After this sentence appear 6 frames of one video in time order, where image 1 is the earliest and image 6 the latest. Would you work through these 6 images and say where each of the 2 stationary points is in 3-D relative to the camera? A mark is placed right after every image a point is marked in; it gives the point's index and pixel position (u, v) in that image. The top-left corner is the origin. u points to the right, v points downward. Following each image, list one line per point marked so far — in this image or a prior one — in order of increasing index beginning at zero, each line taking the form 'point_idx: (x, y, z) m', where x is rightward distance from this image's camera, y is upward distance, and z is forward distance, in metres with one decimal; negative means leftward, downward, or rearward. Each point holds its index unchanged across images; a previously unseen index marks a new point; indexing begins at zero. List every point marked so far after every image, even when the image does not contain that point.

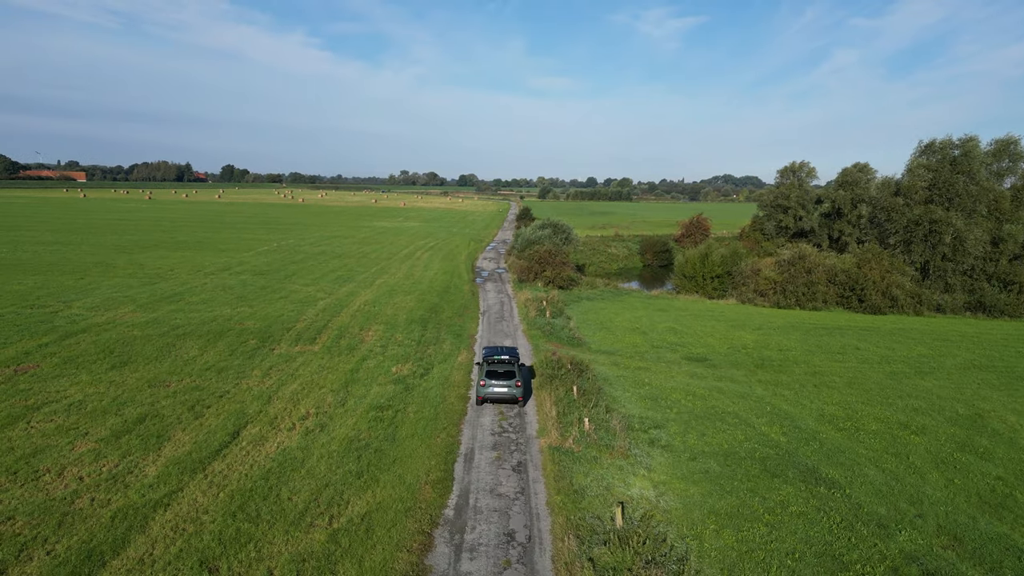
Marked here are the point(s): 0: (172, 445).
0: (-7.2, -3.4, +15.6) m
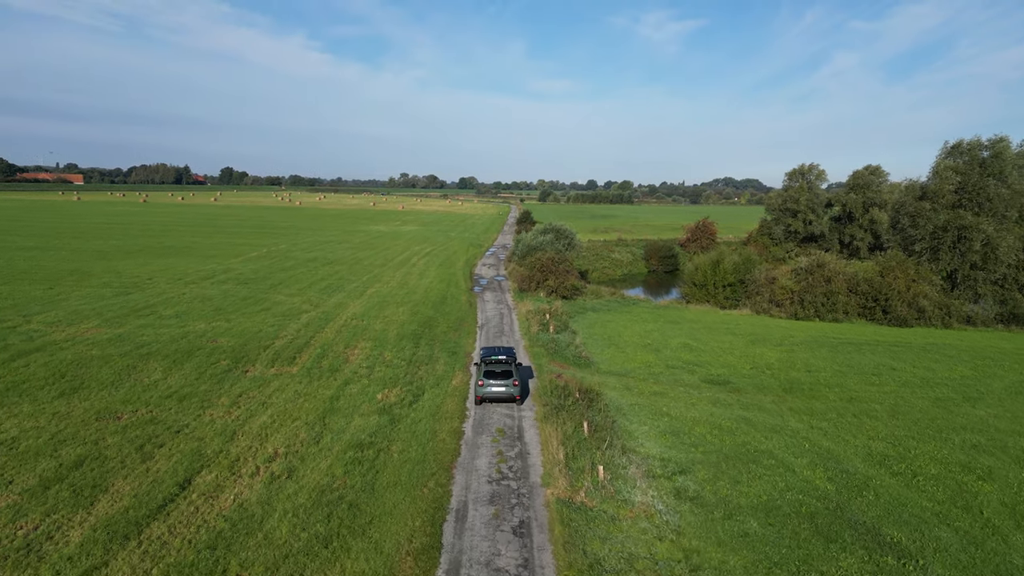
0: (-7.2, -3.8, +13.2) m
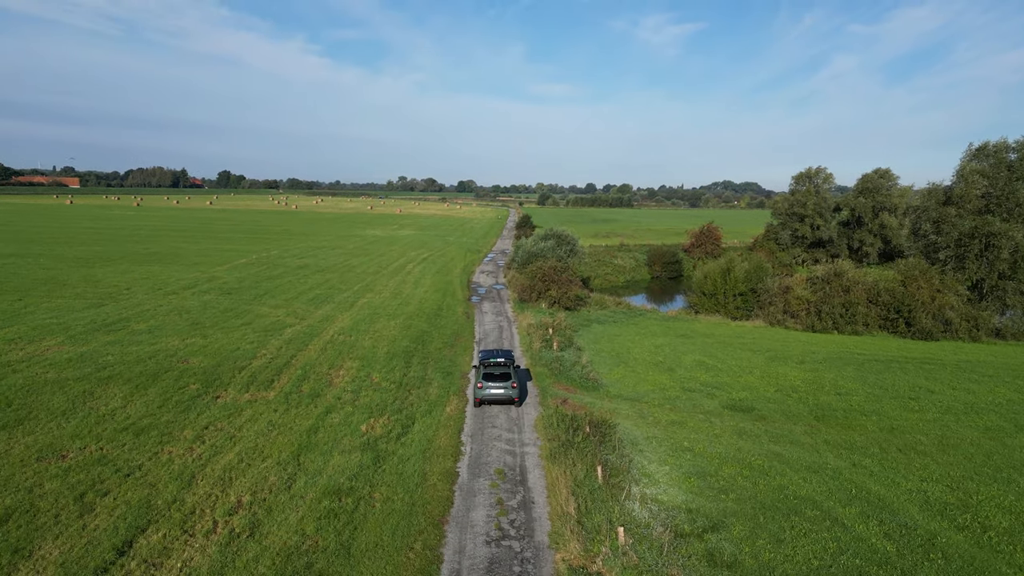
0: (-7.2, -4.2, +10.9) m
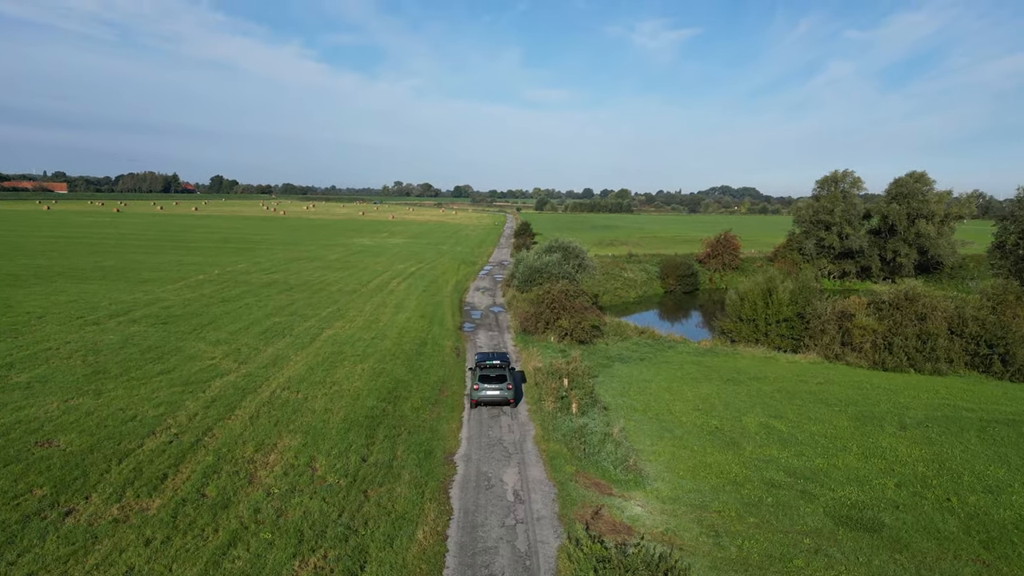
0: (-7.0, -5.2, +4.2) m
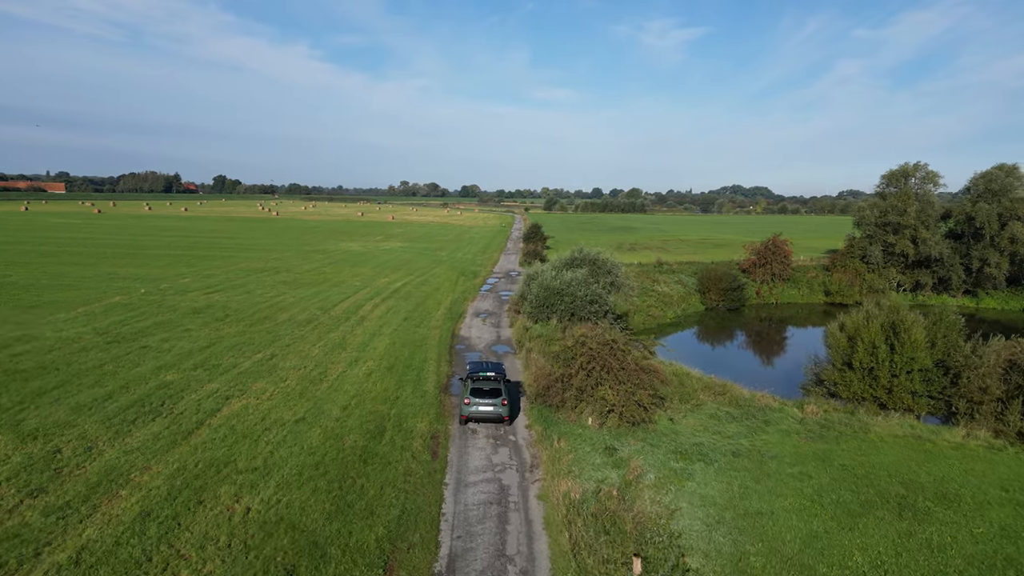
0: (-7.0, -6.3, -6.3) m
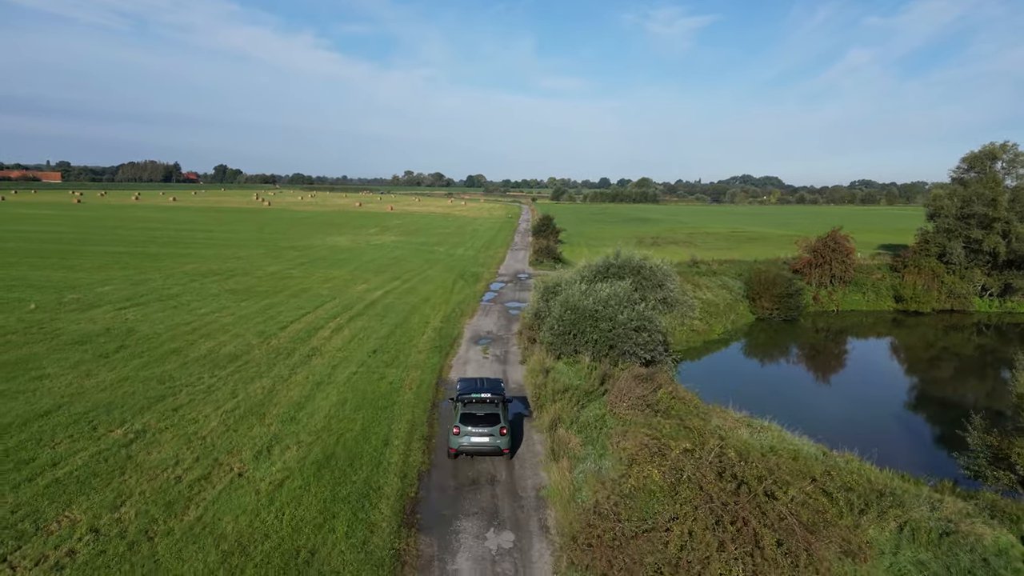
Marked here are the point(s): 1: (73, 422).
0: (-6.9, -7.4, -15.3) m
1: (-8.8, -2.9, +14.1) m
